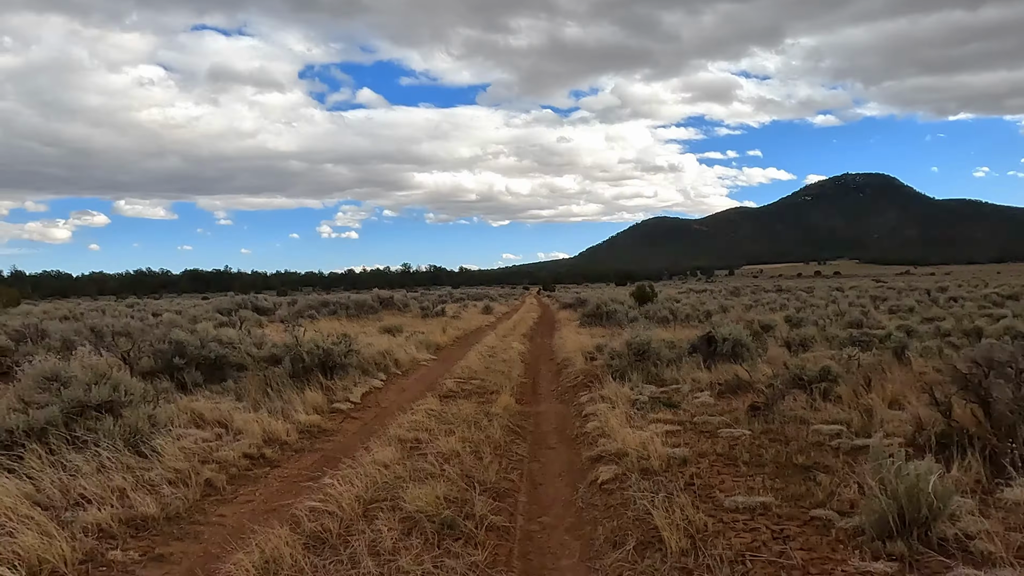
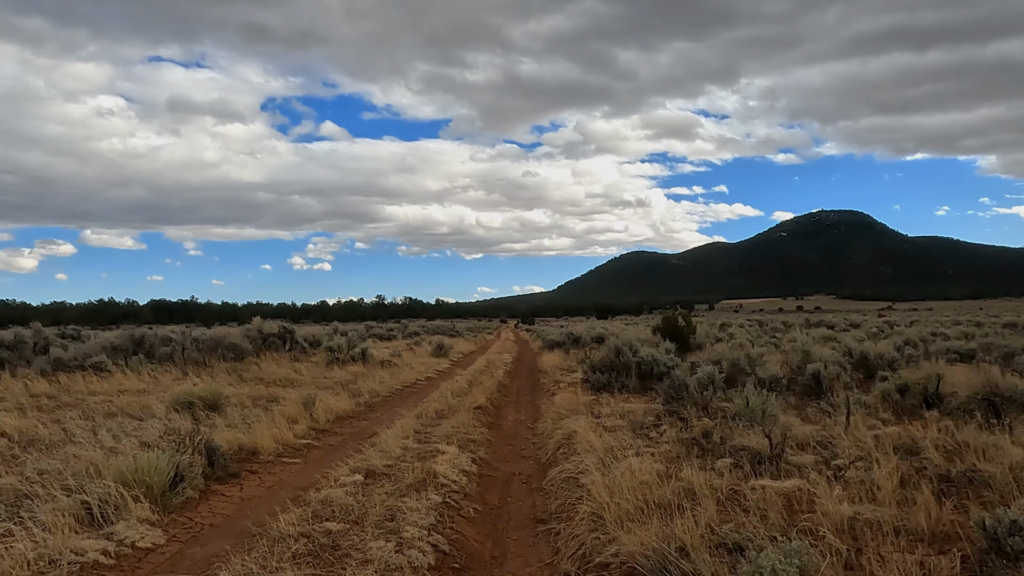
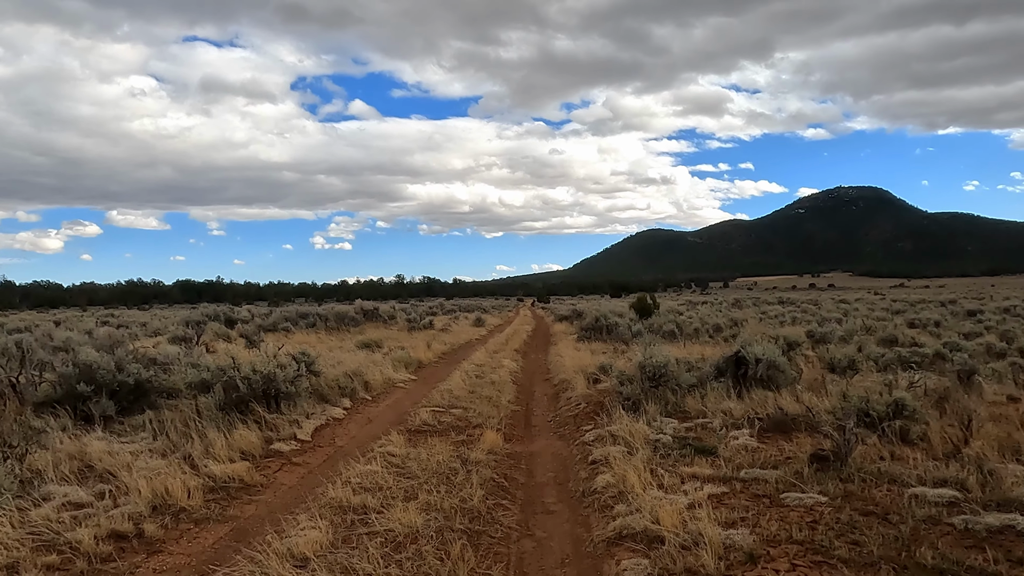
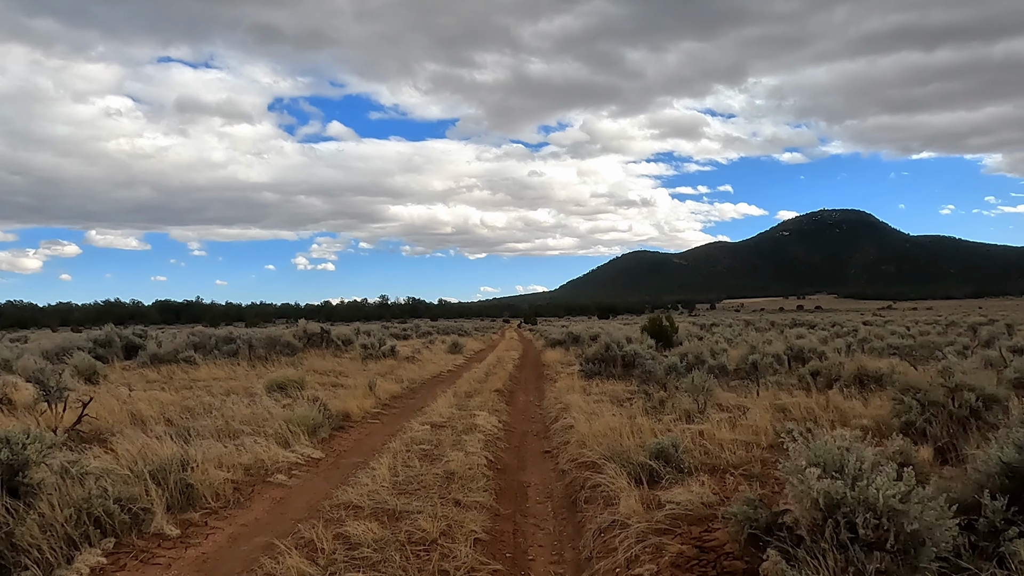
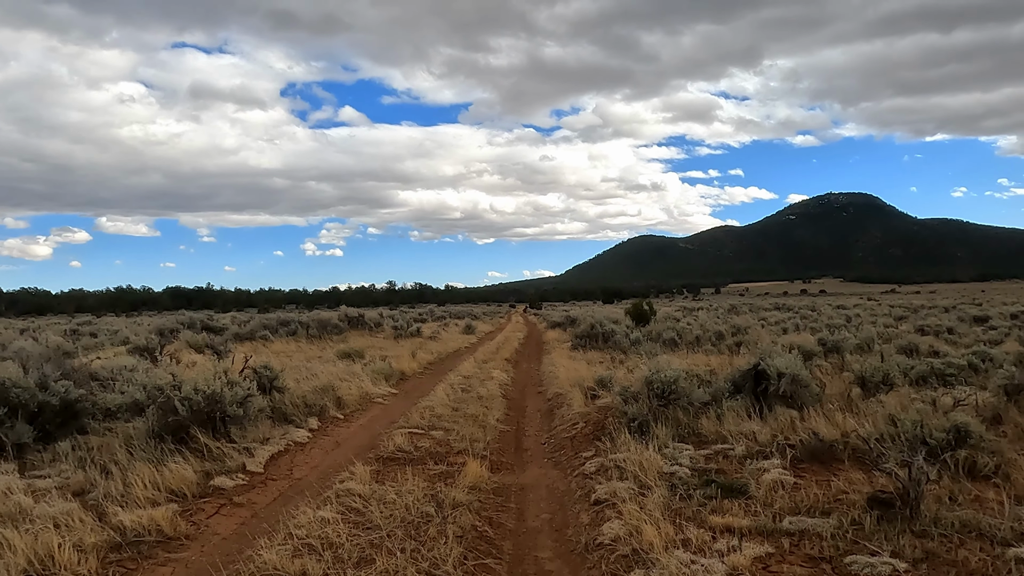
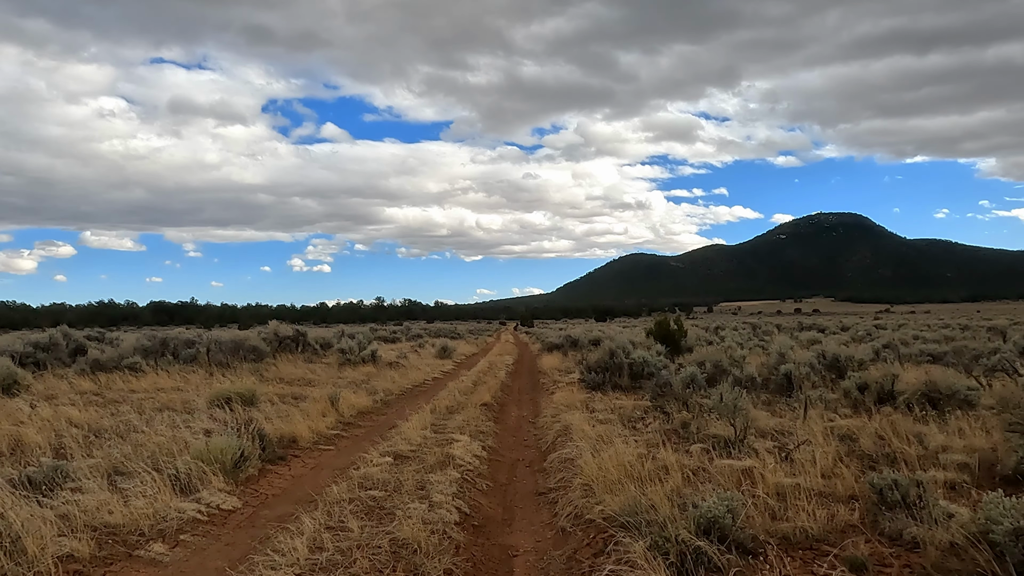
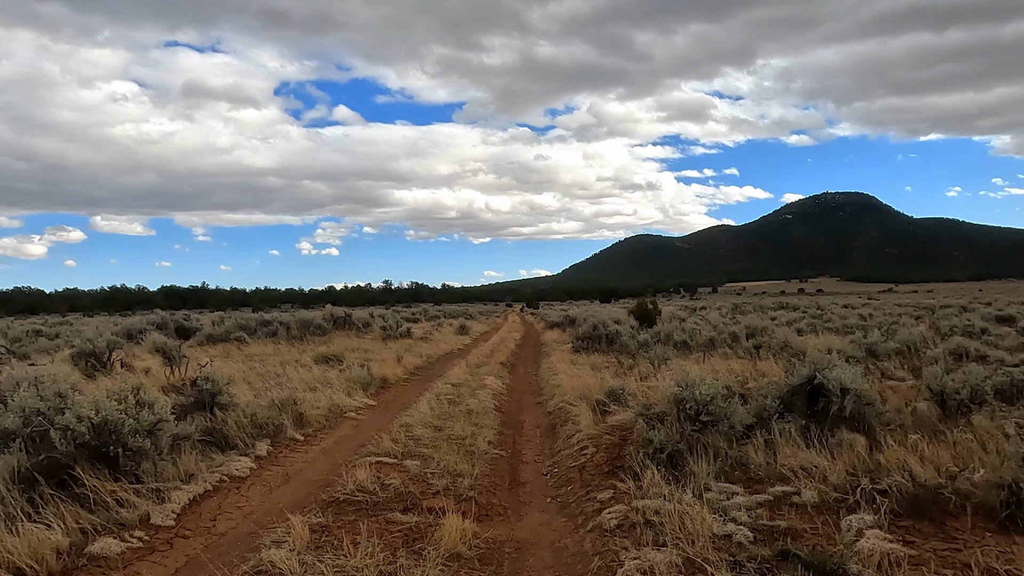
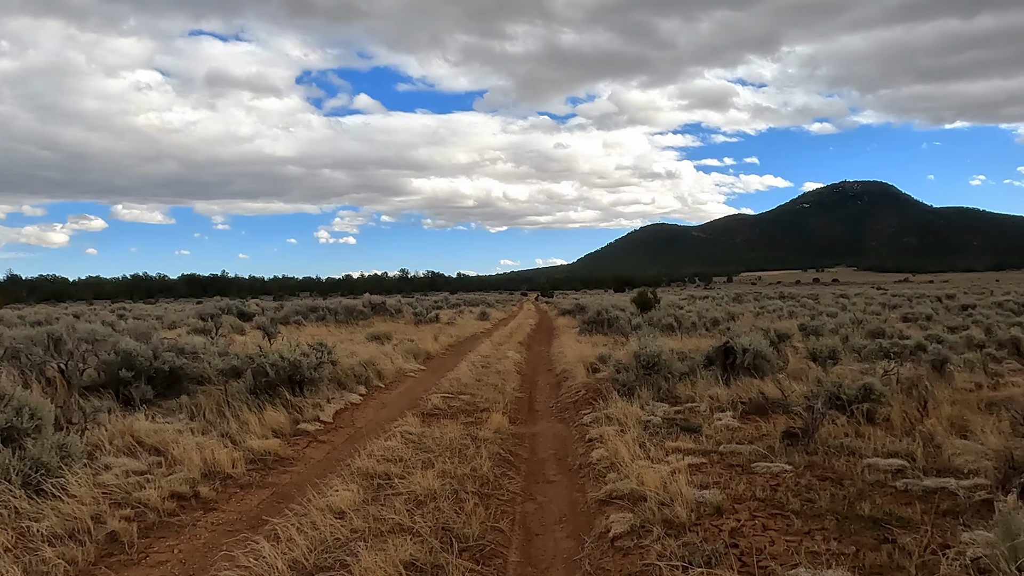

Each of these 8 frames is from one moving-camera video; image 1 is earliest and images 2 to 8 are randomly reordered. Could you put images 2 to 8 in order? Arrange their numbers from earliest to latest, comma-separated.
8, 3, 5, 7, 4, 6, 2
